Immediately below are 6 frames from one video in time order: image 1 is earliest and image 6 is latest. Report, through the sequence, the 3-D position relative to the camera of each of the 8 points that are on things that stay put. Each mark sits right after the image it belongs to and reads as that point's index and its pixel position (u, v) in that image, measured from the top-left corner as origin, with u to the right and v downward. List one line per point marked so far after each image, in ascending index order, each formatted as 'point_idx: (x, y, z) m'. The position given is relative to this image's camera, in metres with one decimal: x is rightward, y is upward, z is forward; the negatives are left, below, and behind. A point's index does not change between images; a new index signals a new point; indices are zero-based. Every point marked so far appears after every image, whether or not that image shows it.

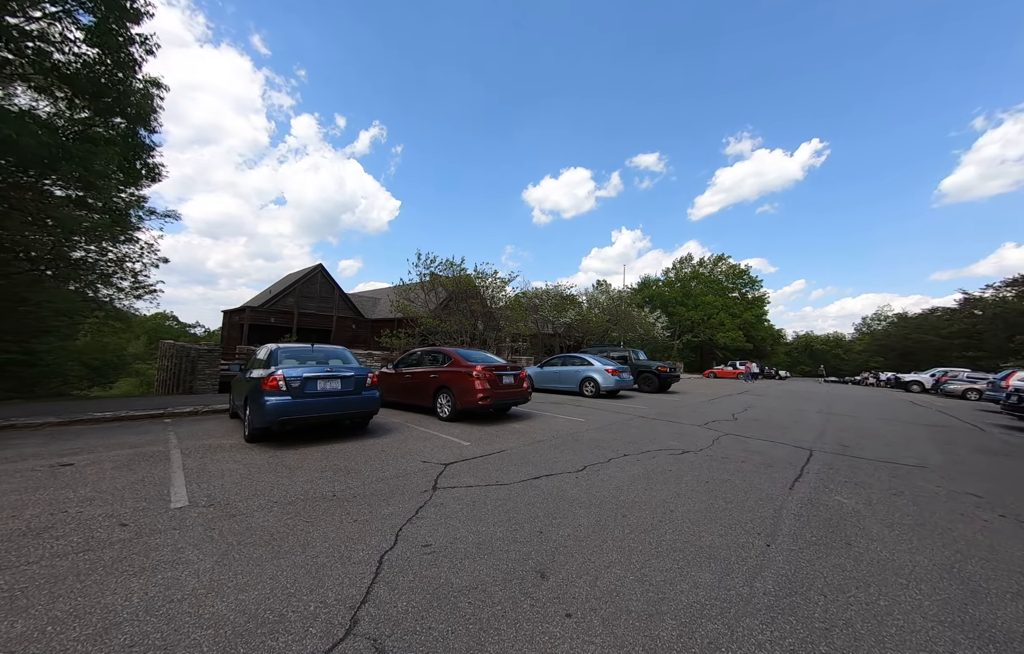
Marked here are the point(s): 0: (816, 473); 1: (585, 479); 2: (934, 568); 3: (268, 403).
0: (+3.9, -1.9, +4.8) m
1: (+0.8, -1.7, +4.1) m
2: (+3.0, -1.7, +2.6) m
3: (-3.2, -1.0, +4.8) m
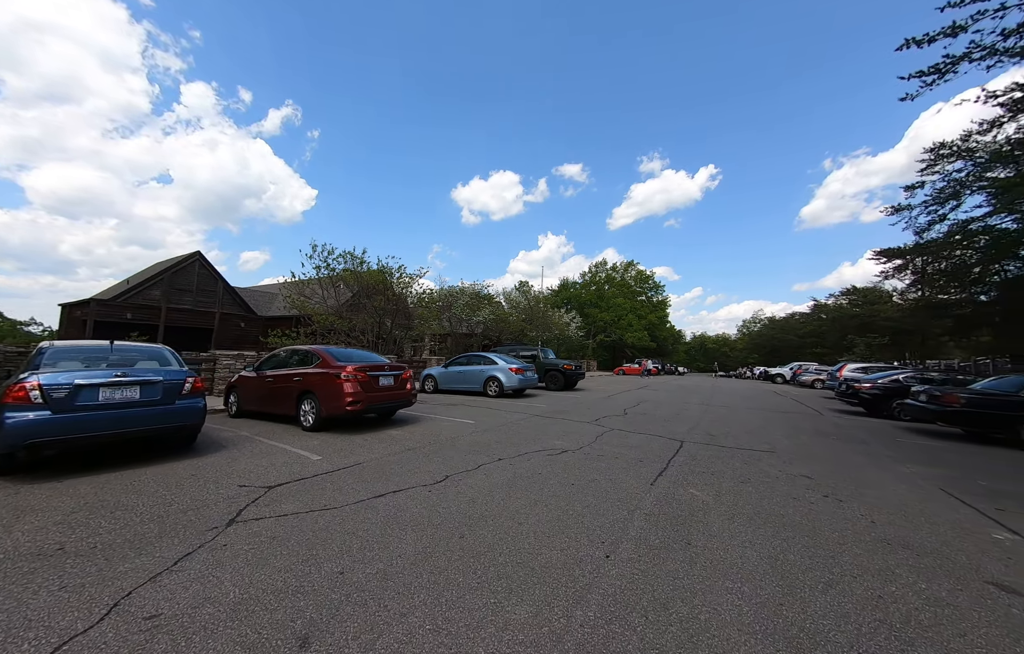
0: (+2.2, -1.8, +4.9) m
1: (-0.7, -1.6, +3.6) m
2: (+1.7, -1.6, +2.6) m
3: (-4.8, -0.9, +3.5) m
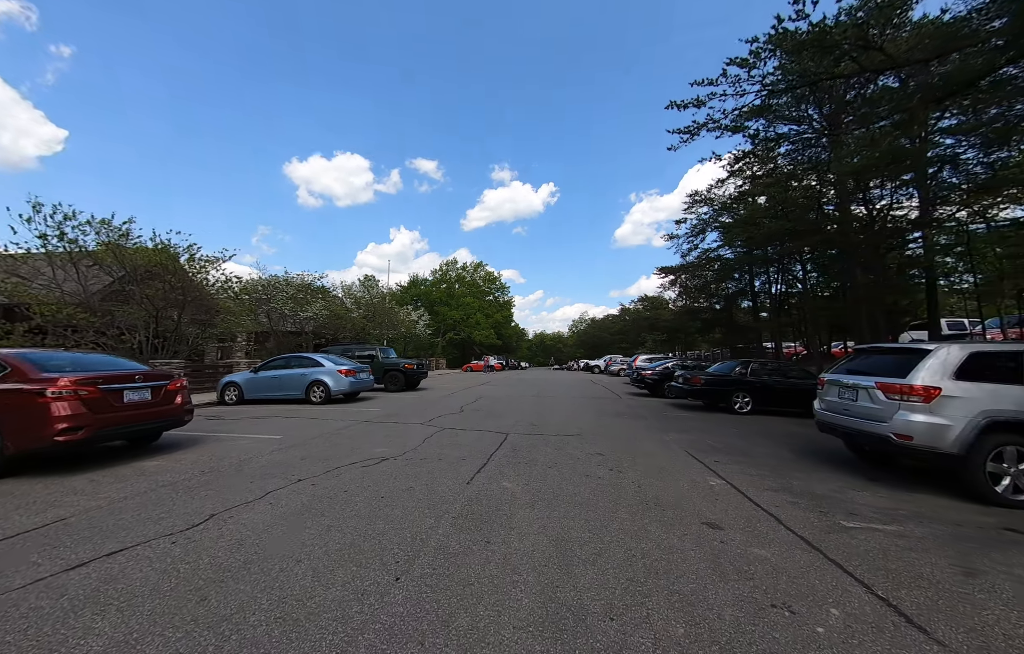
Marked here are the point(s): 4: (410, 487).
0: (-0.2, -1.8, +5.0) m
1: (-2.4, -1.6, +2.7) m
2: (+0.3, -1.6, +2.7) m
3: (-6.1, -0.8, +1.1) m
4: (-1.1, -1.7, +3.9) m
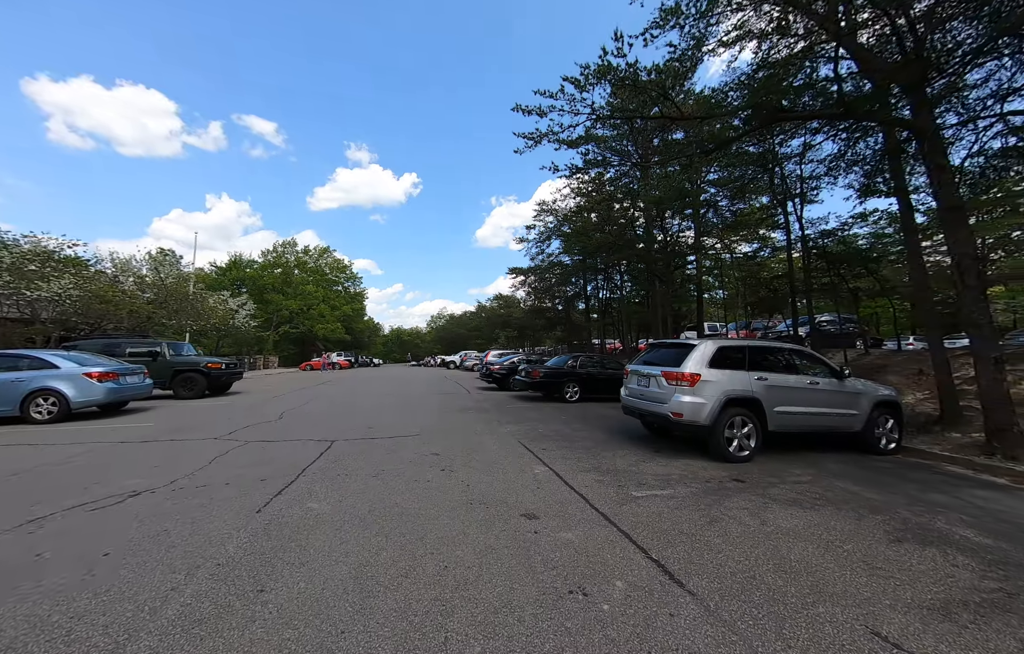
0: (-2.3, -1.7, +4.3) m
1: (-3.5, -1.5, +1.3) m
2: (-1.0, -1.6, +2.3) m
3: (-6.4, -0.7, -1.6) m
4: (-2.7, -1.6, +2.9) m
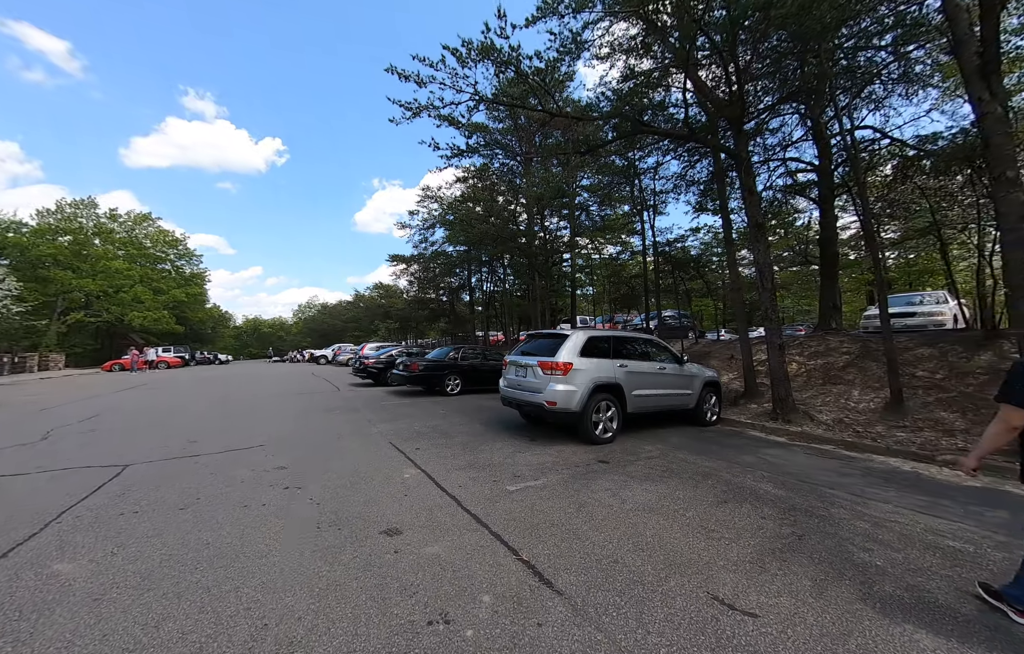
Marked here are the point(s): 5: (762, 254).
0: (-3.6, -1.5, +3.0) m
1: (-3.8, -1.4, -0.2) m
2: (-1.8, -1.5, +1.5) m
3: (-5.7, -0.6, -3.8) m
4: (-3.6, -1.5, +1.6) m
5: (+5.4, +1.6, +7.9) m
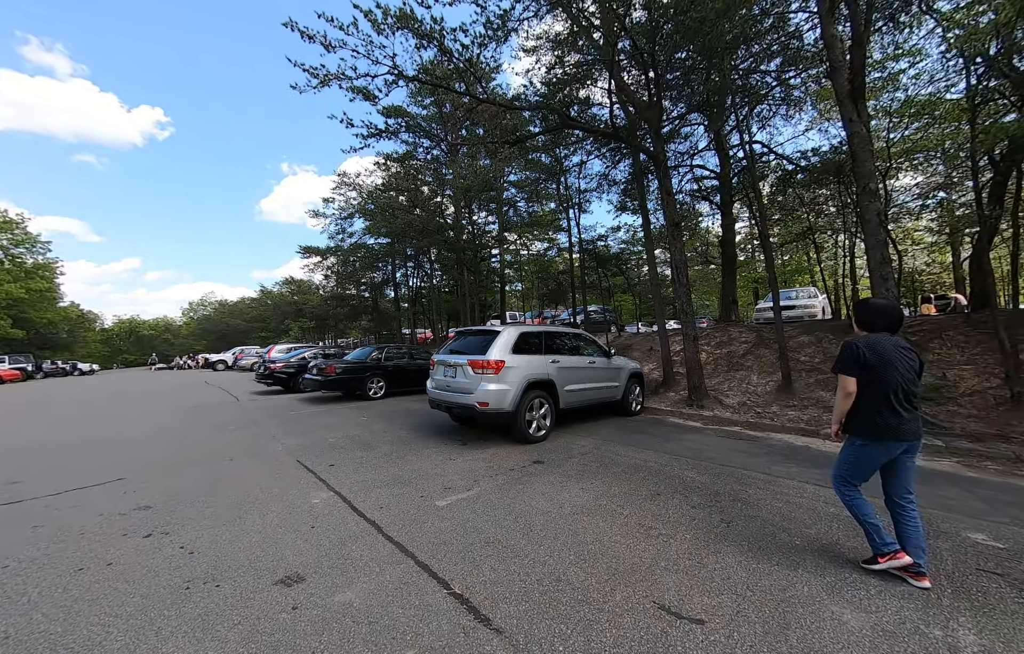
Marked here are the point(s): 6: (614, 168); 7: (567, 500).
0: (-4.0, -1.6, +2.0) m
1: (-3.7, -1.5, -1.2) m
2: (-1.9, -1.5, +0.8) m
3: (-4.8, -0.8, -5.1) m
4: (-3.7, -1.5, +0.6) m
5: (+3.8, +1.7, +8.4) m
6: (+3.1, +4.8, +11.2) m
7: (+0.5, -1.7, +3.6) m
